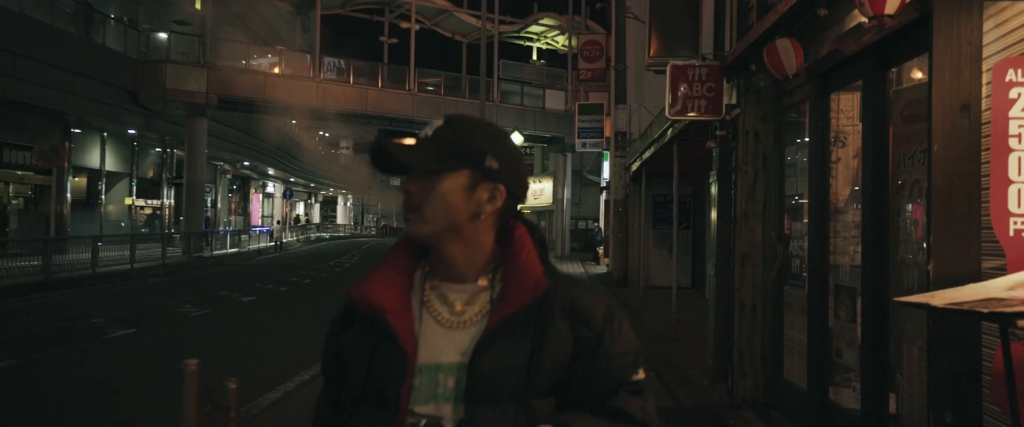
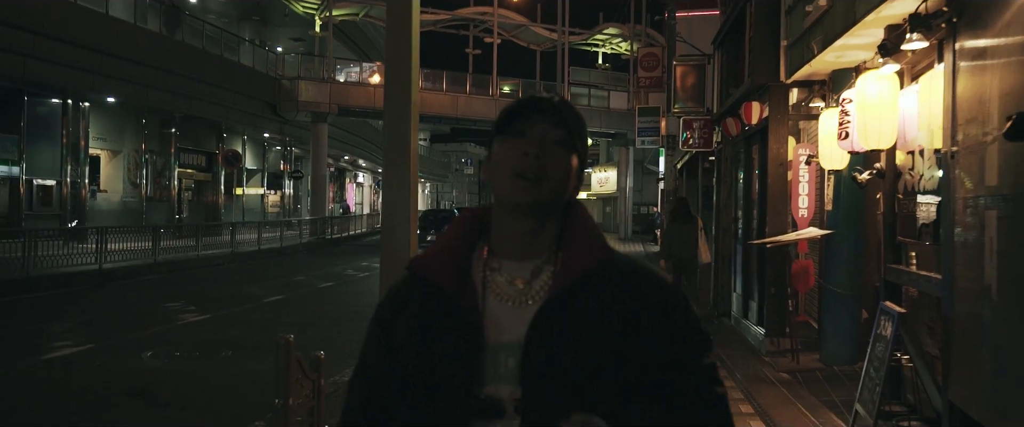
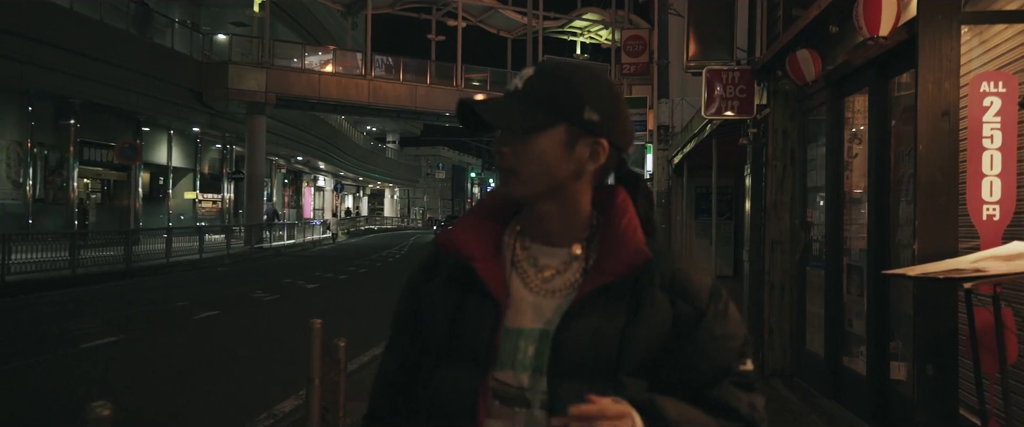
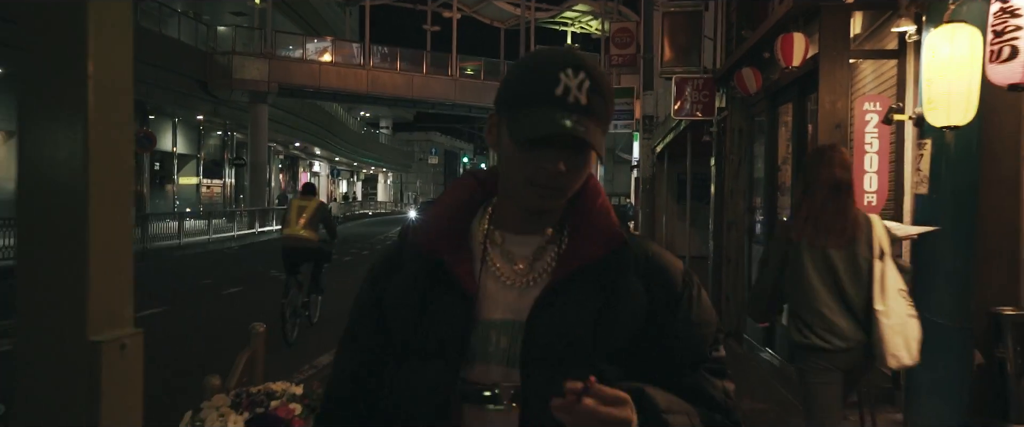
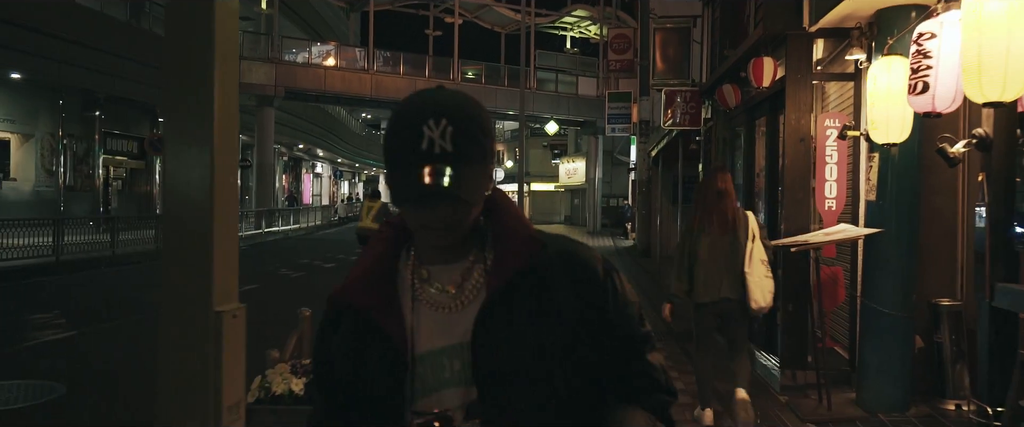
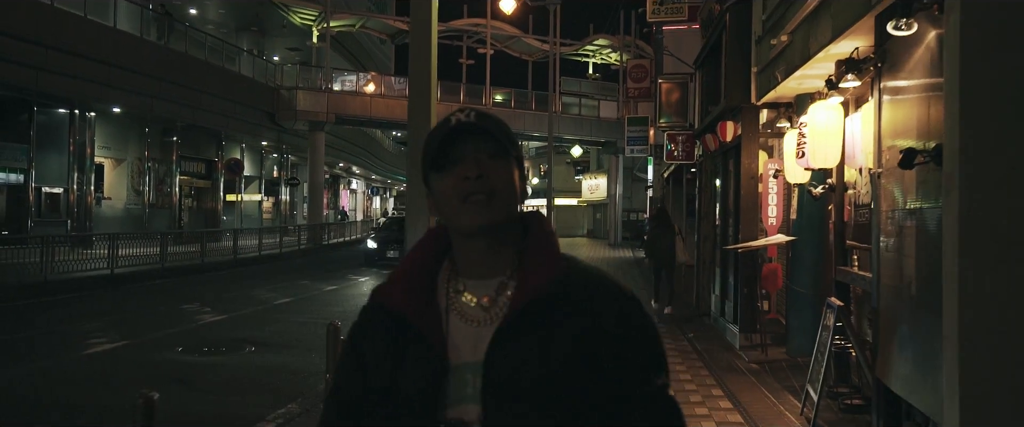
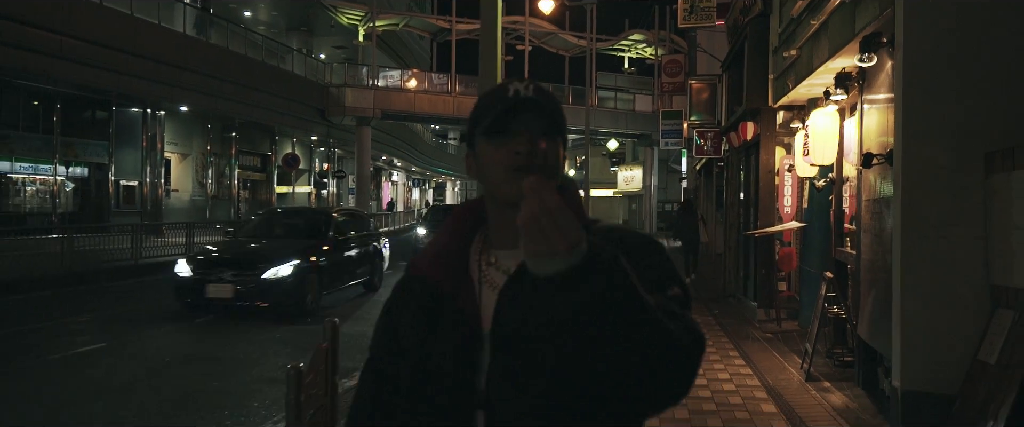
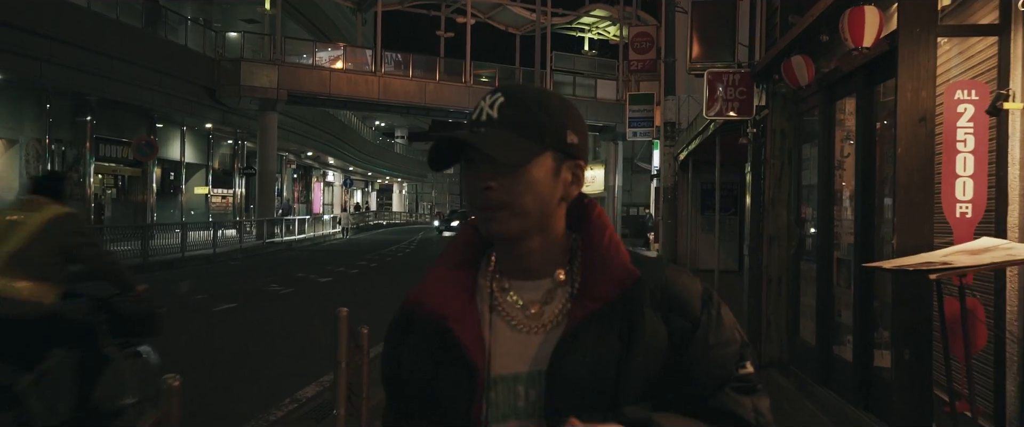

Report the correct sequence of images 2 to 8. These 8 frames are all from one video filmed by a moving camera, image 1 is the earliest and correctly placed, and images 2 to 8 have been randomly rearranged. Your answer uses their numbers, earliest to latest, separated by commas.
3, 8, 4, 5, 2, 6, 7
